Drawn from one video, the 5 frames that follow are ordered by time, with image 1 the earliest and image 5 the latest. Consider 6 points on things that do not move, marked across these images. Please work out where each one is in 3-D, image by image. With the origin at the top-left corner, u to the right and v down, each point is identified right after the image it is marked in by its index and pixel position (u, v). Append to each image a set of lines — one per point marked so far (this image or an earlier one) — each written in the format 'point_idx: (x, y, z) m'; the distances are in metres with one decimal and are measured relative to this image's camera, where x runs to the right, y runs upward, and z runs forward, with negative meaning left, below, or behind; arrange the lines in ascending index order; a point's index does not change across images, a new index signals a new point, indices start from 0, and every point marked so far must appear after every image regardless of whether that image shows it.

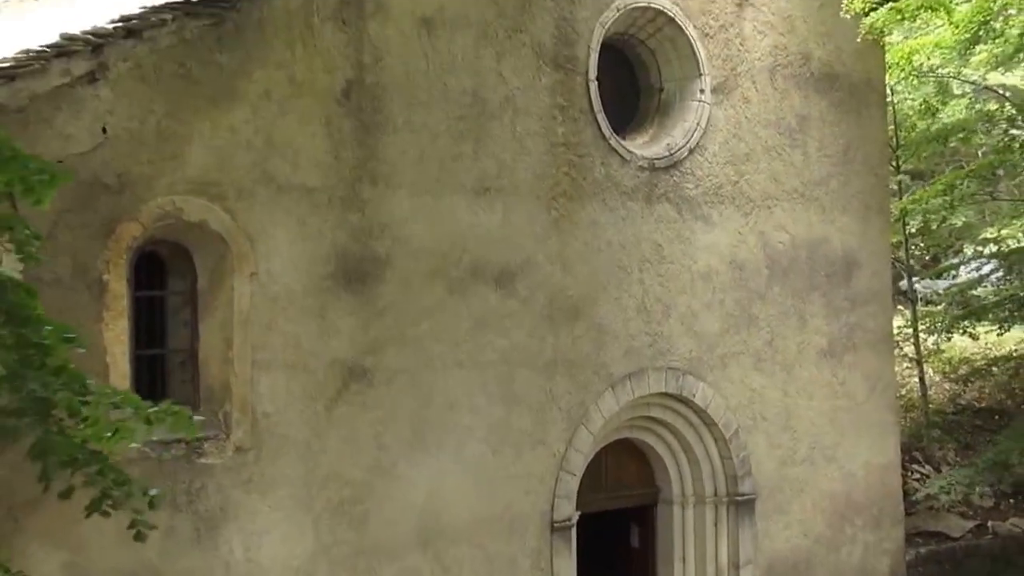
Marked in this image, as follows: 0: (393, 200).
0: (-0.6, +0.5, +6.3) m
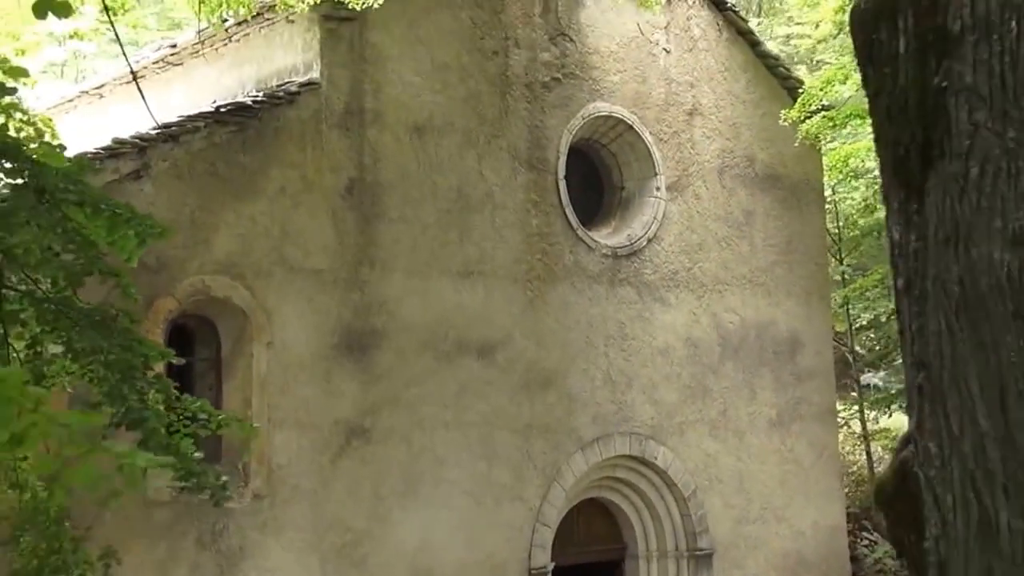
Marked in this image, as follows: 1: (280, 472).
0: (-0.7, 0.0, +7.2) m
1: (-1.3, -1.0, +6.6) m
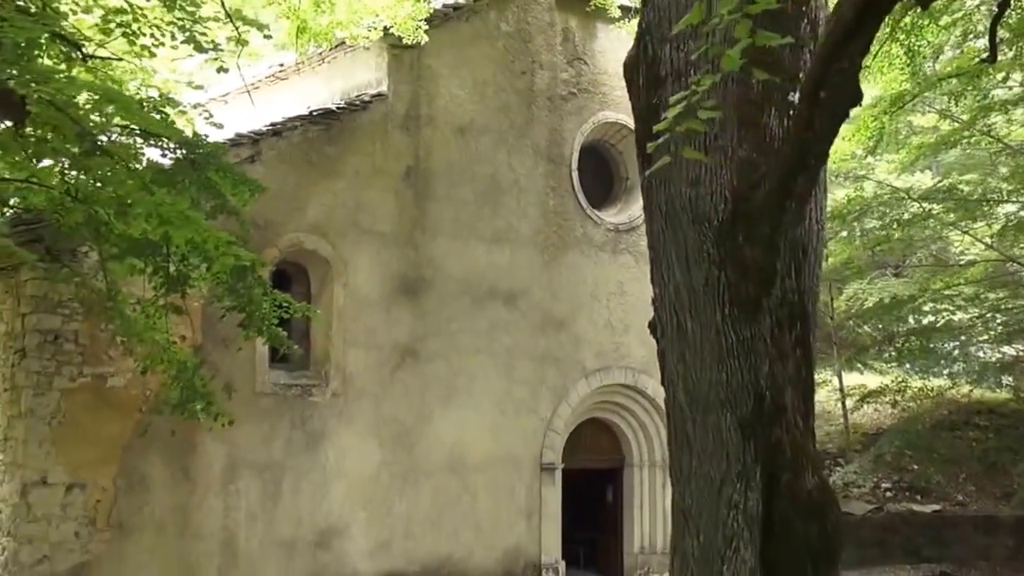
0: (-0.6, +0.4, +9.7) m
1: (-1.2, -0.7, +9.1) m
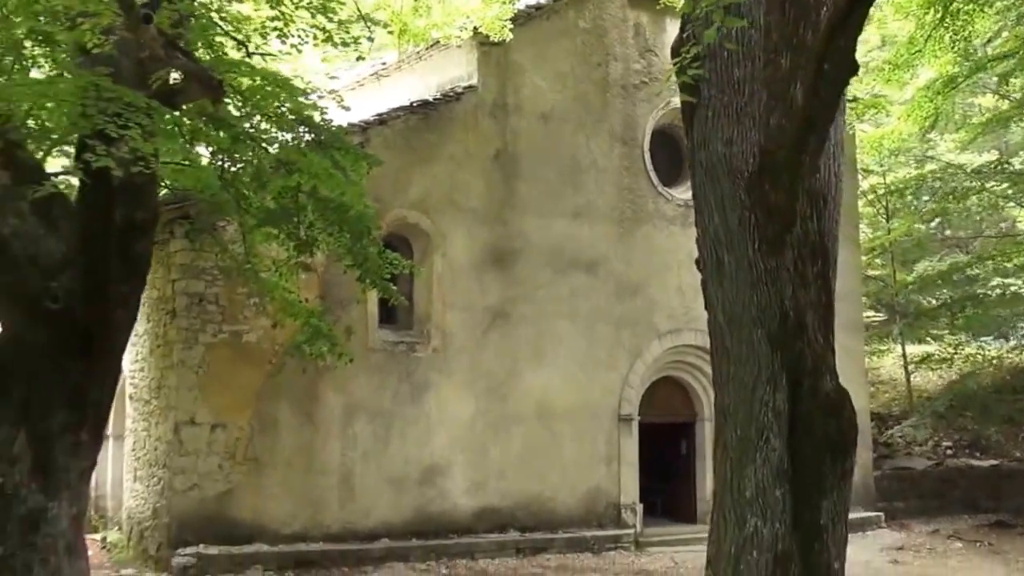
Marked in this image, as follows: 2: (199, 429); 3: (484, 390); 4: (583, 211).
0: (+0.1, +0.6, +10.9) m
1: (-0.5, -0.4, +10.3) m
2: (-2.3, -1.1, +9.1) m
3: (-0.3, -0.9, +10.4) m
4: (+0.7, +0.7, +11.2) m
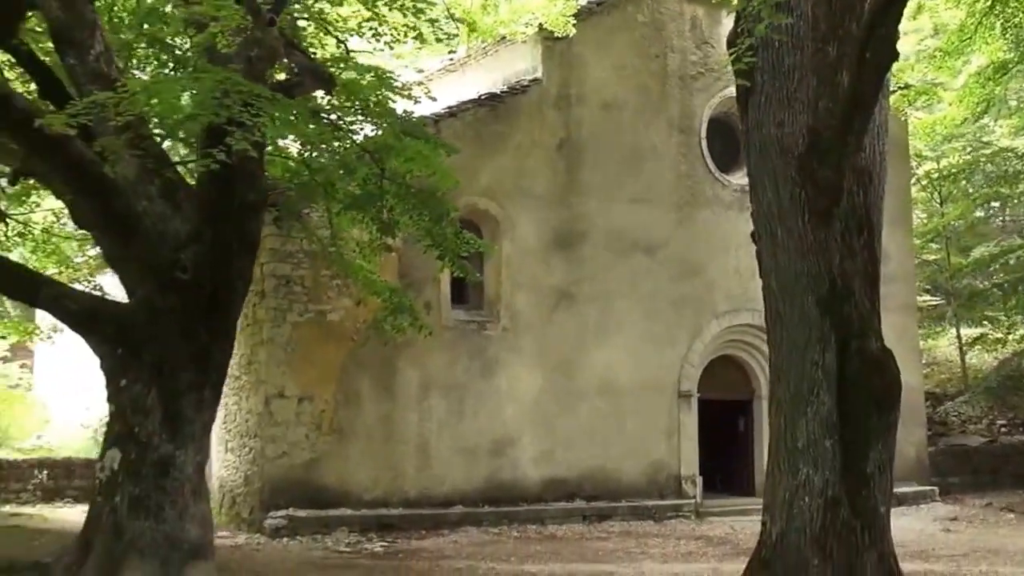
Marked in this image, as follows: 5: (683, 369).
0: (+0.7, +0.8, +11.5) m
1: (0.0, -0.2, +10.9) m
2: (-1.8, -0.9, +9.8) m
3: (+0.3, -0.7, +11.0) m
4: (+1.3, +0.9, +11.8) m
5: (+1.7, -0.8, +11.7) m
